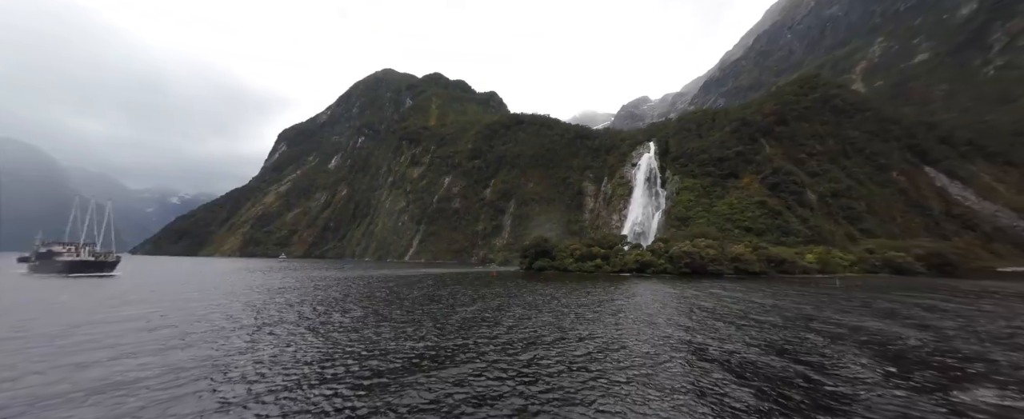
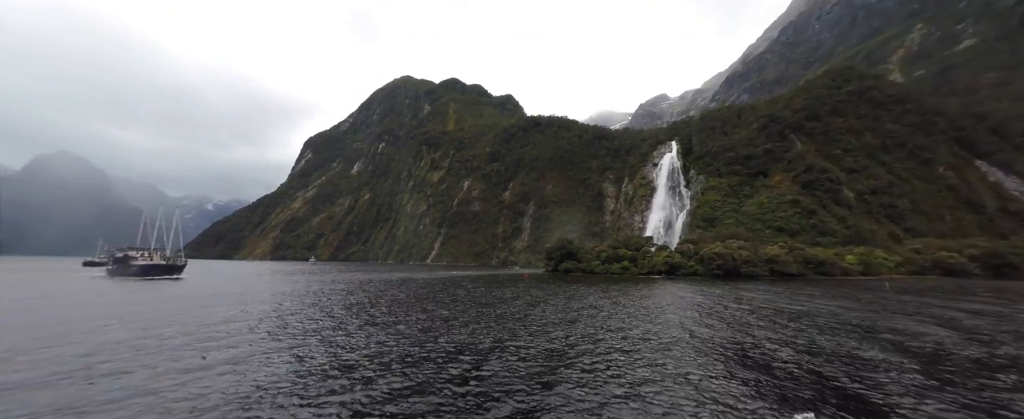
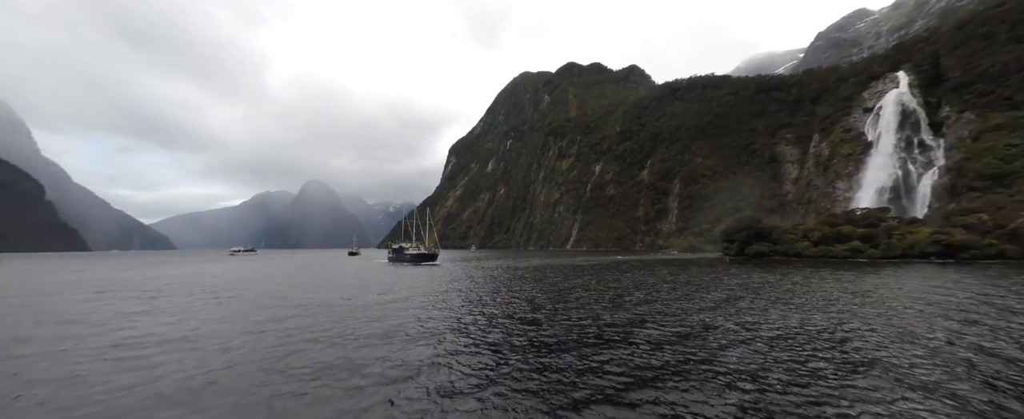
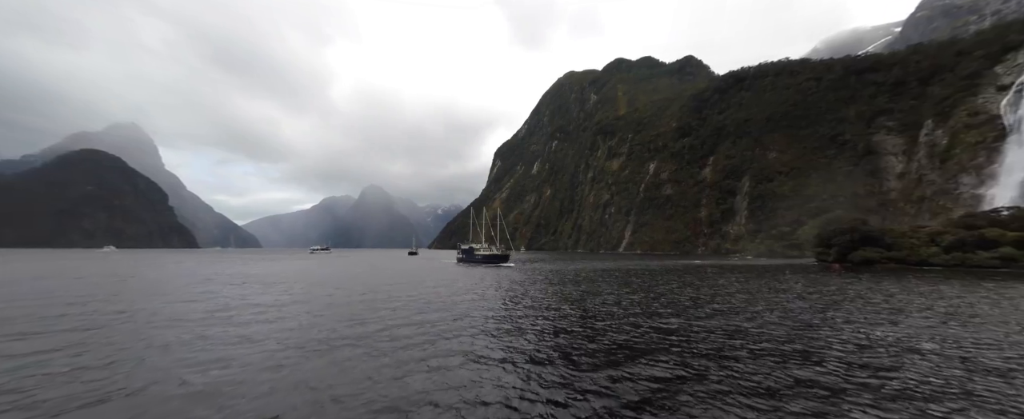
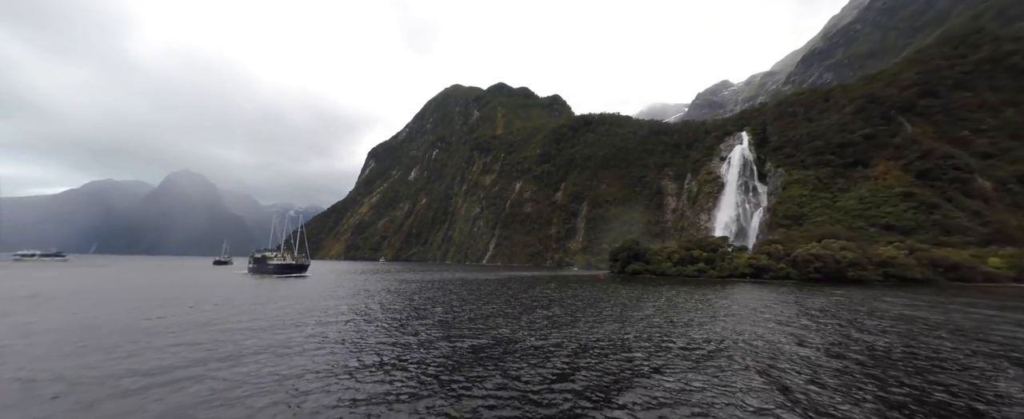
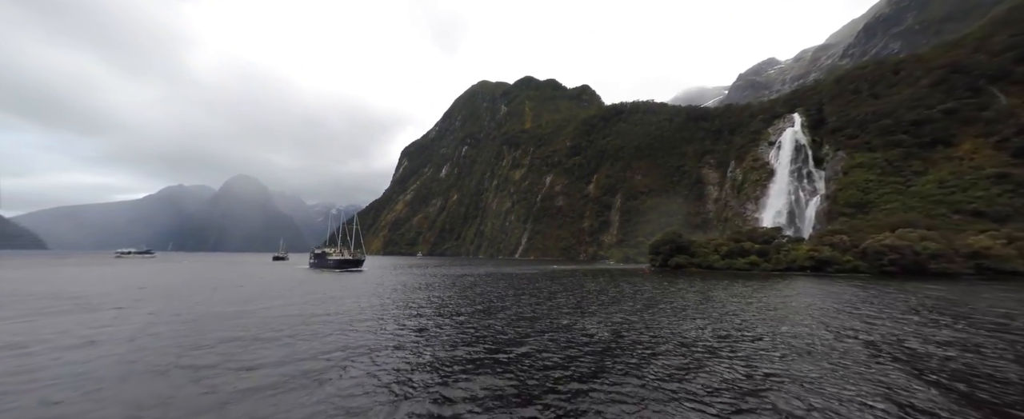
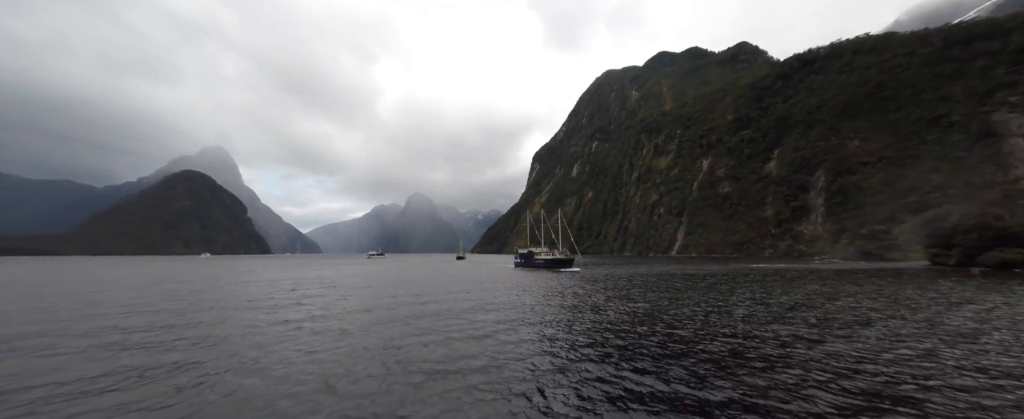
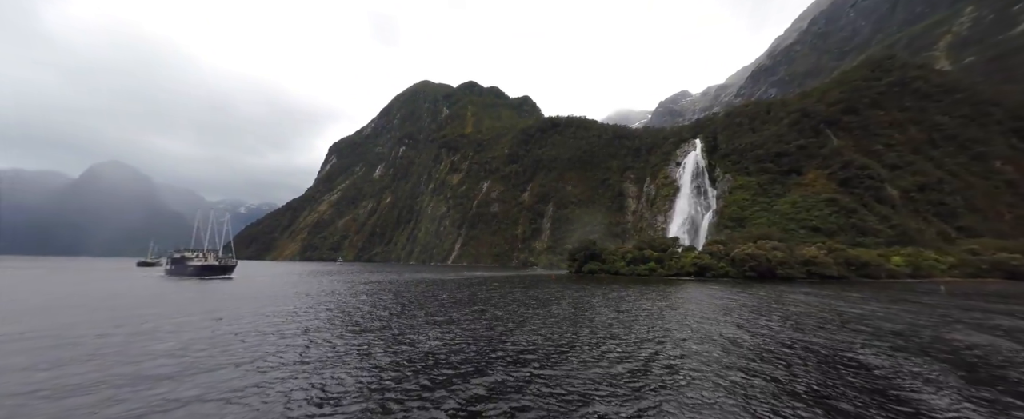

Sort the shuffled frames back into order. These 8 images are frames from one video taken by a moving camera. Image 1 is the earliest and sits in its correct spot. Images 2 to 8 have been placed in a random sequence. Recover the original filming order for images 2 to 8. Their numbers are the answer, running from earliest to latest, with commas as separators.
2, 8, 5, 6, 3, 4, 7
